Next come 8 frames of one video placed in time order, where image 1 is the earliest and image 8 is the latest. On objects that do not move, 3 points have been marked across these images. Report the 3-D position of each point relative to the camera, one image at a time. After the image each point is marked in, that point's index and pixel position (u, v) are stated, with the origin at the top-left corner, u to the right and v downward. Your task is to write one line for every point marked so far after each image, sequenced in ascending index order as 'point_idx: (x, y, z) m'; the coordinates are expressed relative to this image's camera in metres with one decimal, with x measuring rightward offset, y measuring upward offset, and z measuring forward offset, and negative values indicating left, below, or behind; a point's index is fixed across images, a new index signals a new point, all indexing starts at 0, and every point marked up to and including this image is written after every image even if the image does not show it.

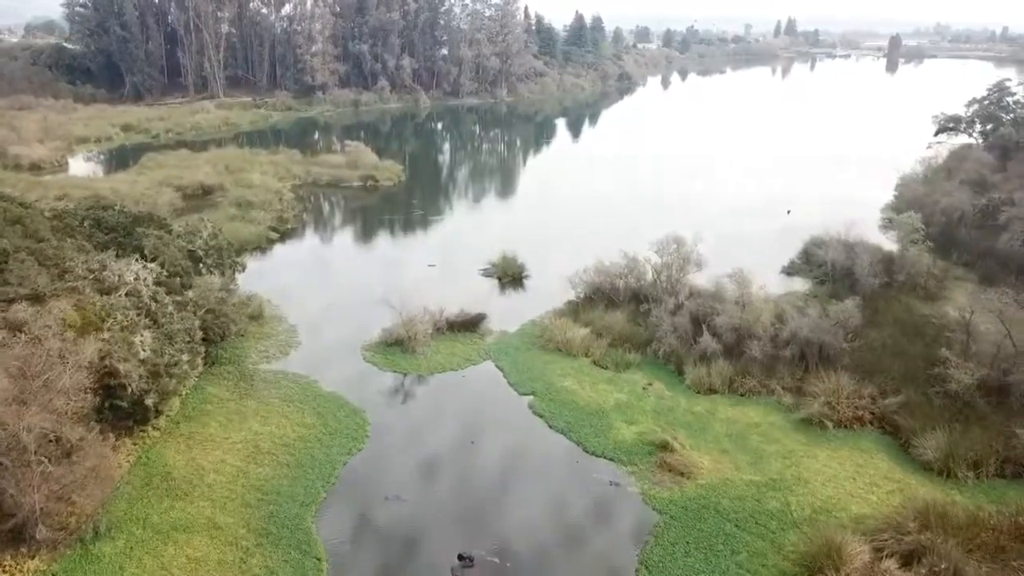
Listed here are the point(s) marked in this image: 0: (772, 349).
0: (+5.1, -1.2, +15.8) m
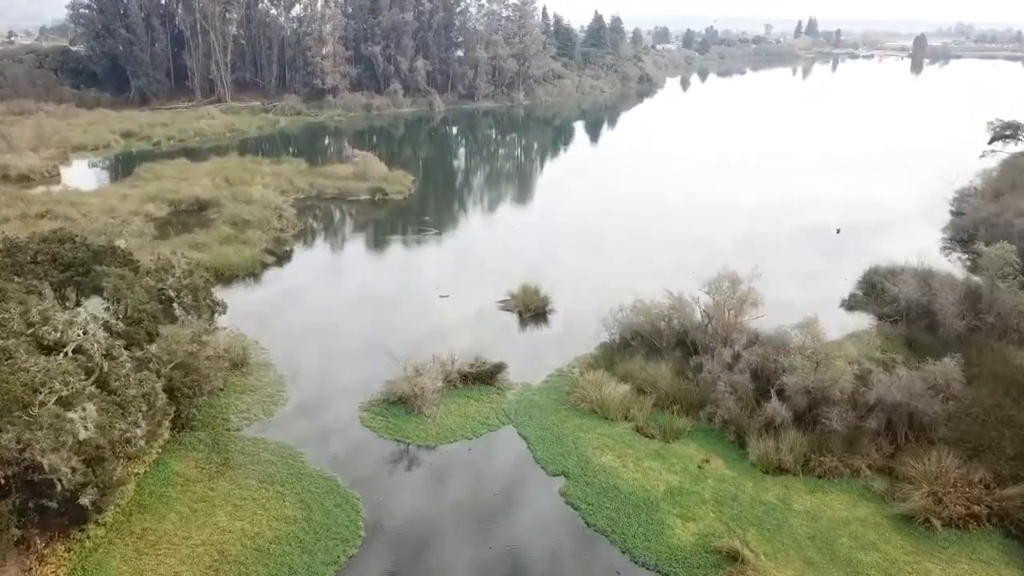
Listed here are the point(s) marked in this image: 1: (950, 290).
0: (+5.5, -2.1, +13.0) m
1: (+9.7, -0.1, +17.7) m
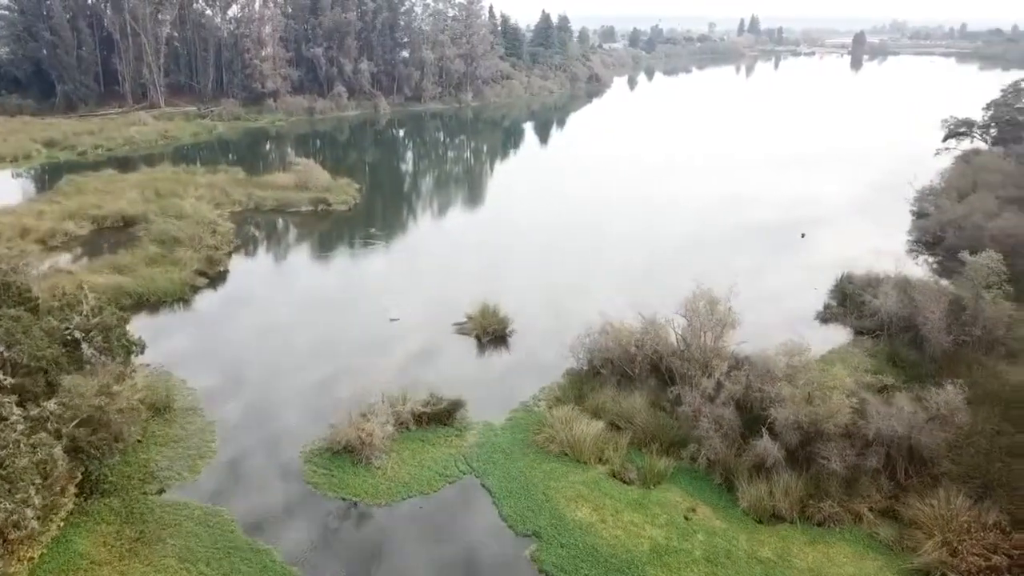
0: (+5.0, -2.5, +11.8) m
1: (+8.8, -0.3, +16.6) m
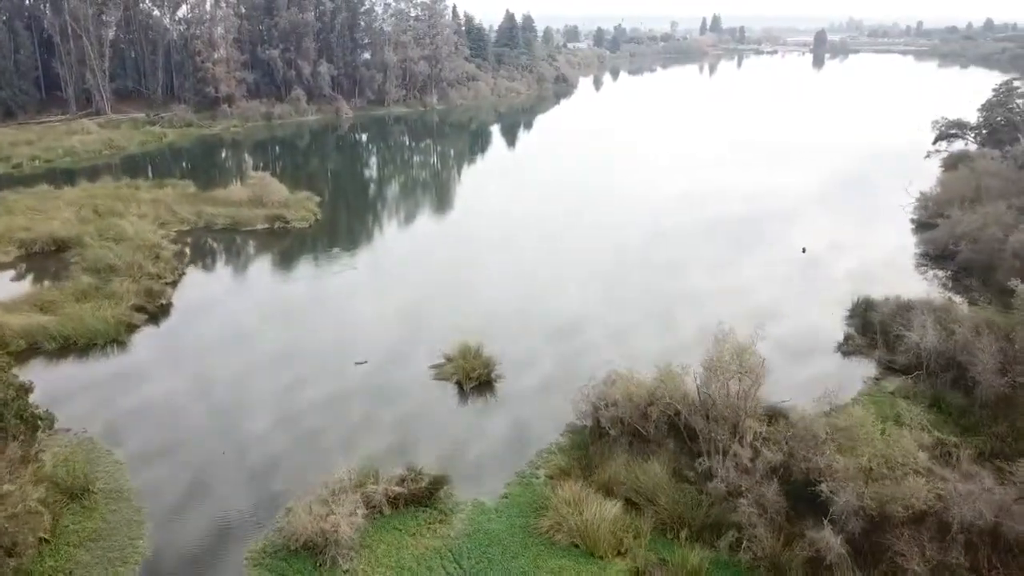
0: (+5.0, -3.1, +9.6) m
1: (+8.5, -0.9, +14.6) m
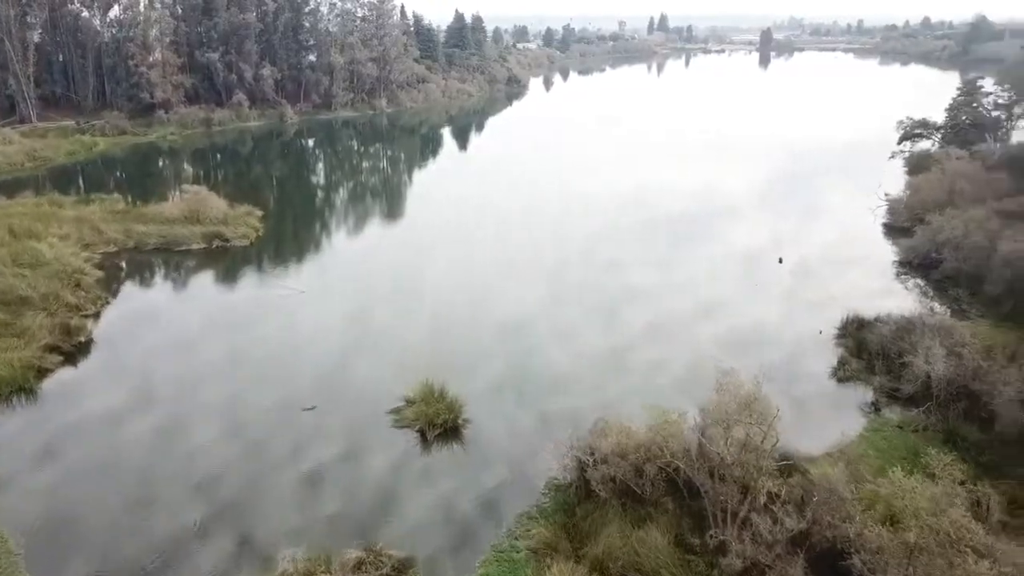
0: (+4.8, -3.5, +8.2) m
1: (+8.0, -1.3, +13.4) m
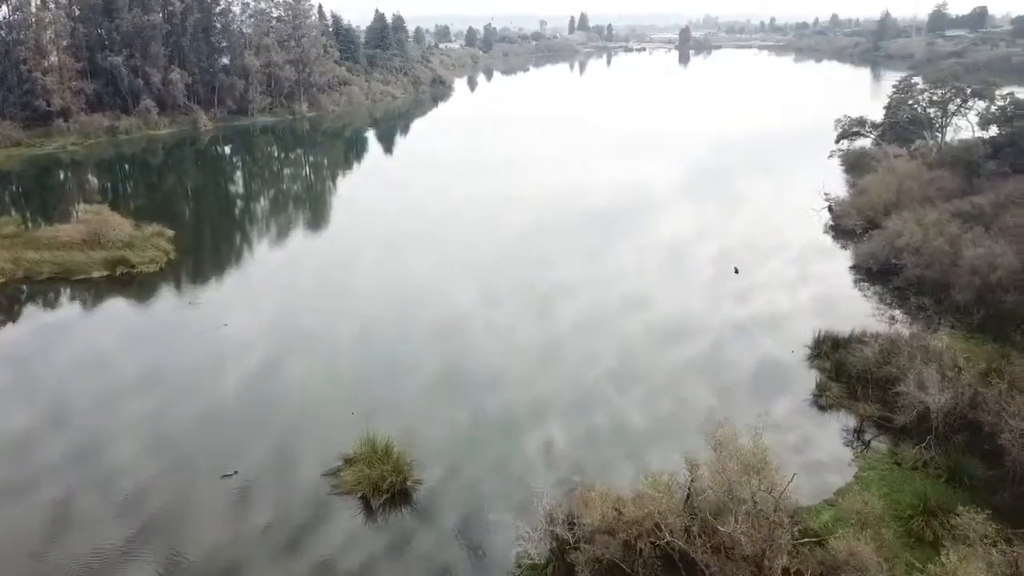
0: (+4.7, -4.0, +6.8) m
1: (+7.4, -1.6, +12.2) m
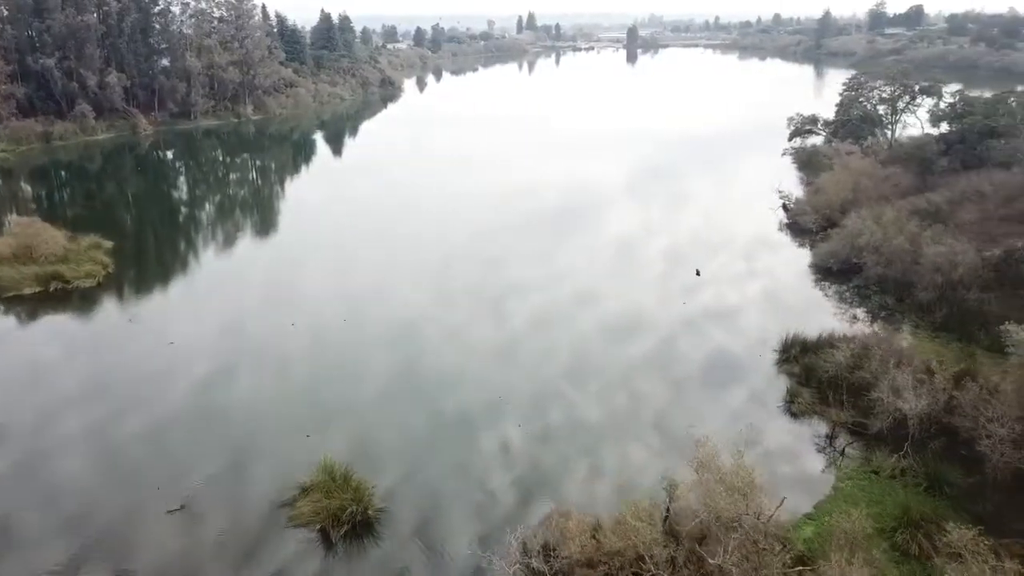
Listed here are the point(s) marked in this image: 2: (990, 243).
0: (+4.6, -4.0, +6.4) m
1: (+6.9, -1.6, +12.0) m
2: (+11.7, +1.1, +19.8) m
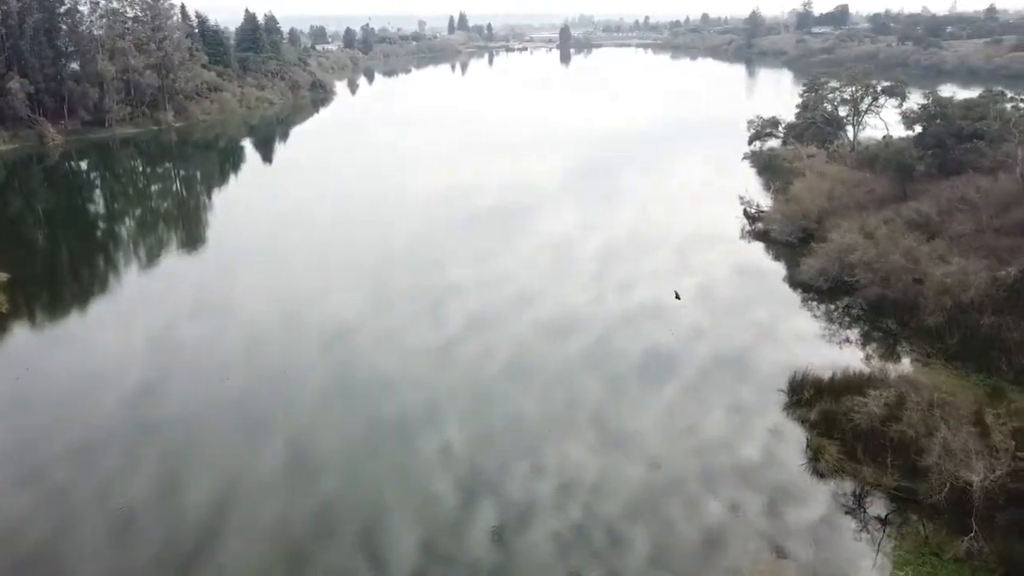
0: (+5.0, -4.6, +4.4) m
1: (+6.7, -2.1, +10.2) m
2: (+10.8, +0.7, +18.2) m
